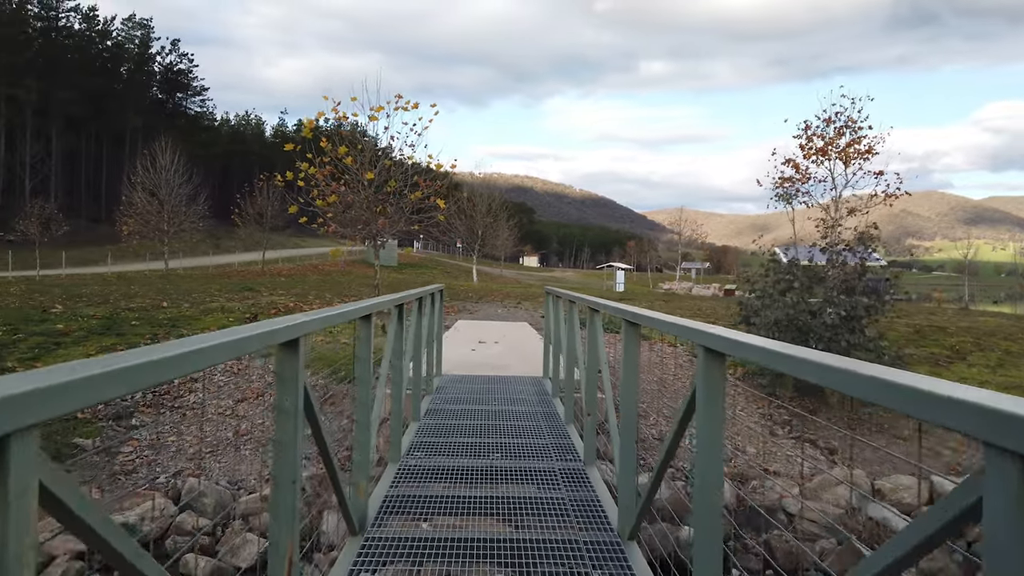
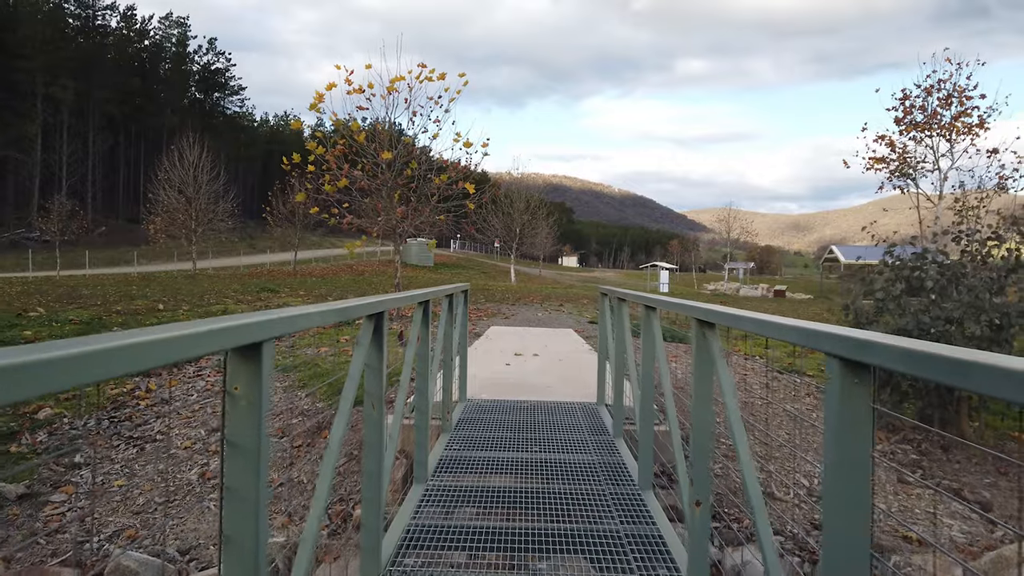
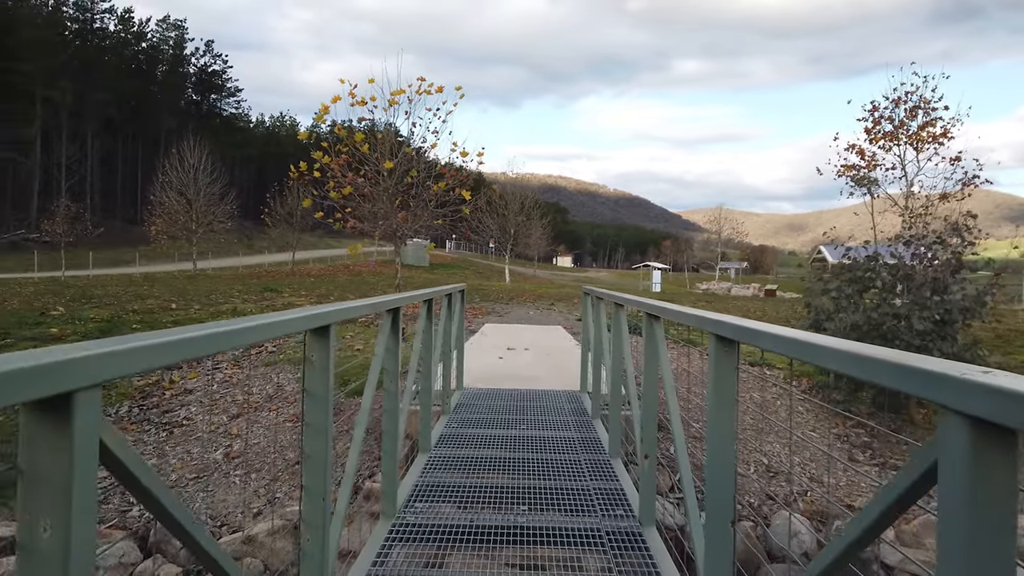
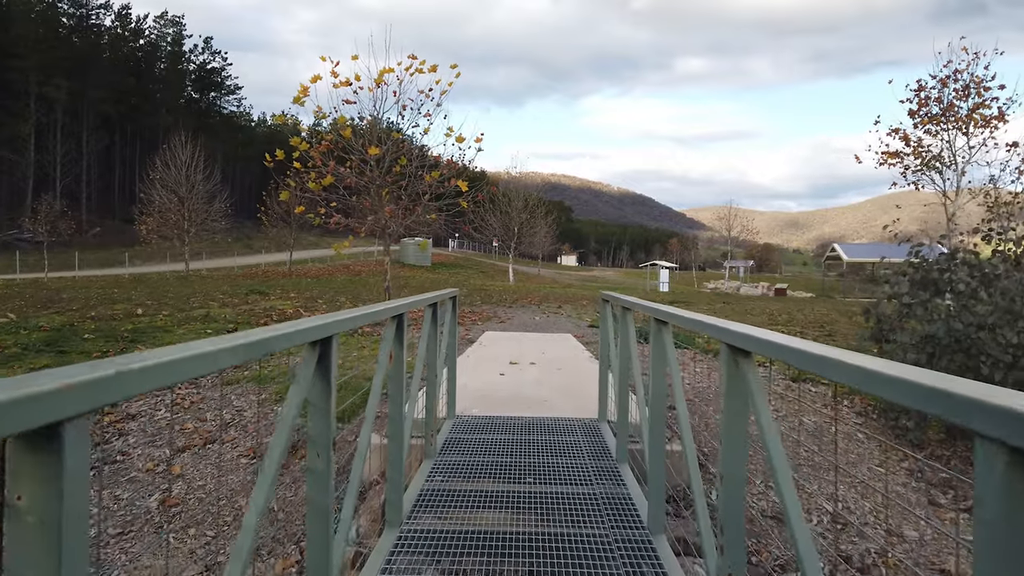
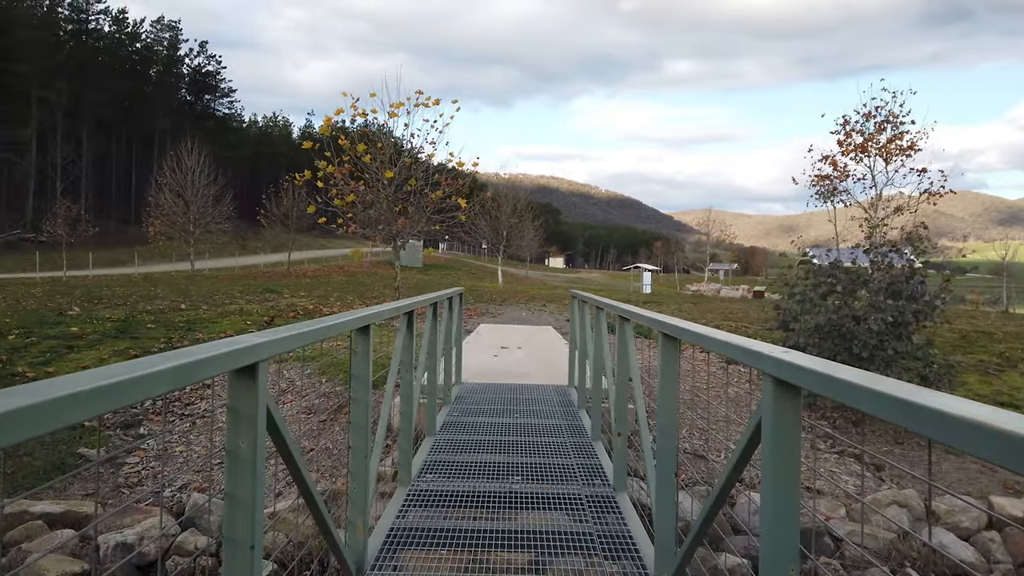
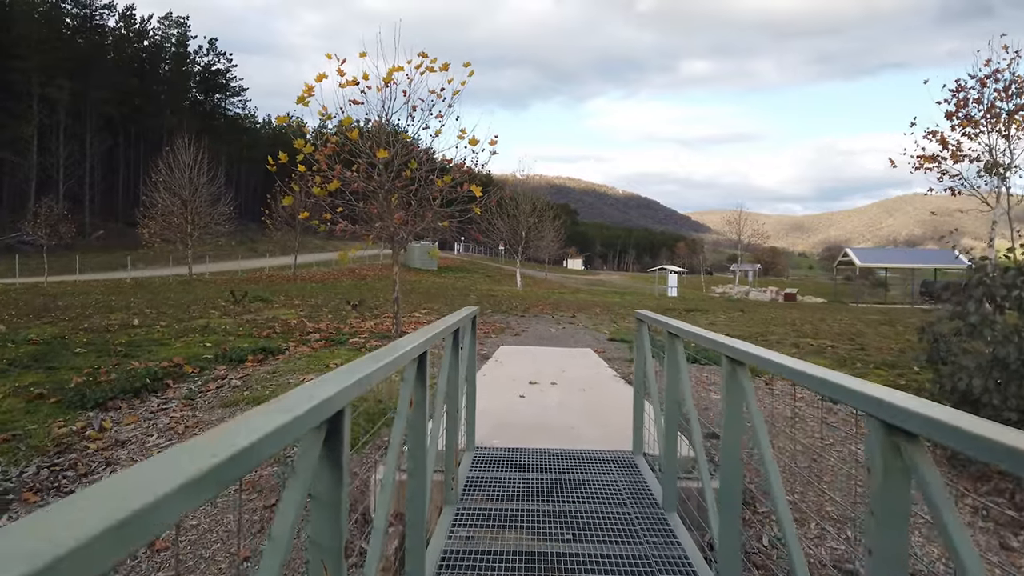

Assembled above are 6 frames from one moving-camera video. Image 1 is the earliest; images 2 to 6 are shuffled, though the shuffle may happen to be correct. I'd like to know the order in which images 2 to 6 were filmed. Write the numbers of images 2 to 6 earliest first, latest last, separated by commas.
5, 3, 2, 4, 6
